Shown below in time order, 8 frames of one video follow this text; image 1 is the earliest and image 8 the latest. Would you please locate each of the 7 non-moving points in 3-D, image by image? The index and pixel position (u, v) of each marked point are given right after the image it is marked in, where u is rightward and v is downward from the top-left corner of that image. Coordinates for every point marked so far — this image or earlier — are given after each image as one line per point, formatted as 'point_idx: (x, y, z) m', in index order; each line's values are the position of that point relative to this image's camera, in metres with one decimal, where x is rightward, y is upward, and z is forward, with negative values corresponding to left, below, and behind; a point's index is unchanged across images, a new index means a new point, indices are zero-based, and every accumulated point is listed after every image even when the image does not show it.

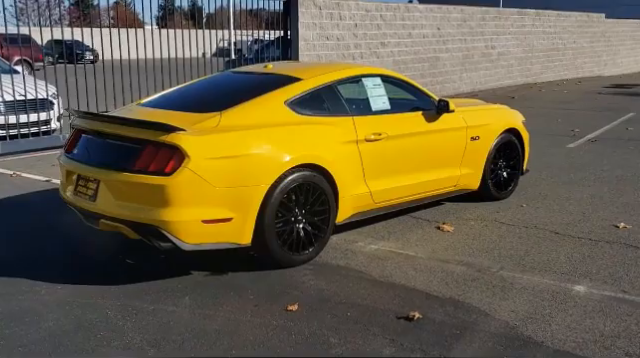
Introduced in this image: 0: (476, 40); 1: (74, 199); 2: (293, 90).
0: (+4.5, +4.0, +19.0) m
1: (-1.8, -0.1, +4.9) m
2: (-0.2, +0.7, +5.2) m
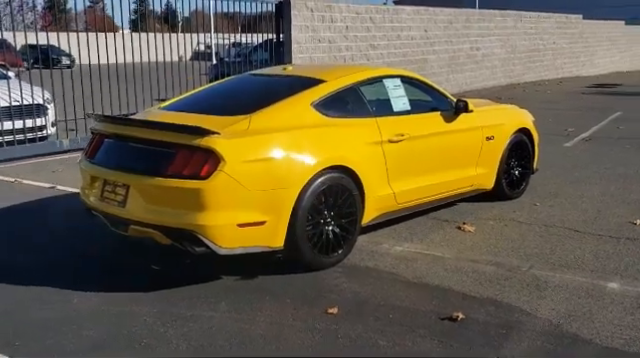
0: (+4.1, +3.9, +19.1) m
1: (-1.6, -0.2, +4.8) m
2: (0.0, +0.7, +5.2) m
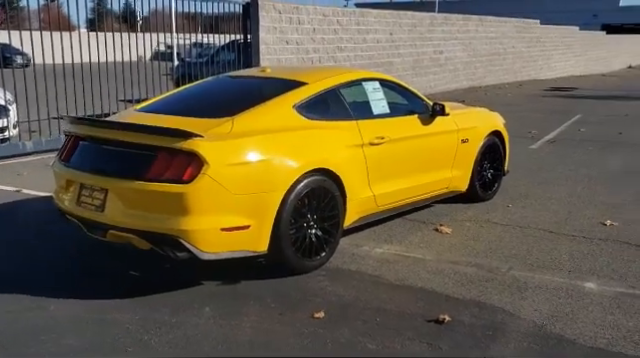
0: (+3.1, +3.9, +19.3) m
1: (-1.7, -0.2, +4.7) m
2: (-0.2, +0.7, +5.2) m
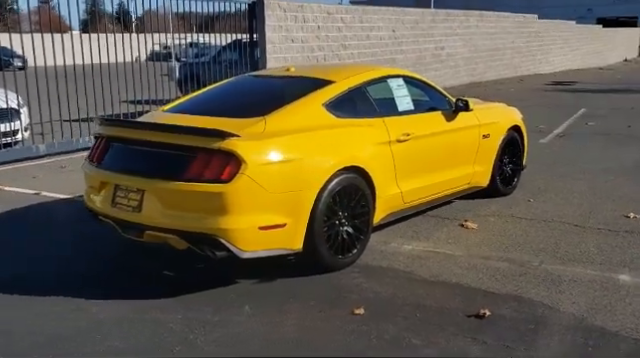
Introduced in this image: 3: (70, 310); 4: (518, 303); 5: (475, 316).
0: (+3.1, +4.0, +19.4) m
1: (-1.5, -0.2, +4.7) m
2: (+0.1, +0.7, +5.2) m
3: (-1.6, -0.8, +4.3) m
4: (+1.3, -0.8, +4.2) m
5: (+1.0, -0.8, +4.1) m
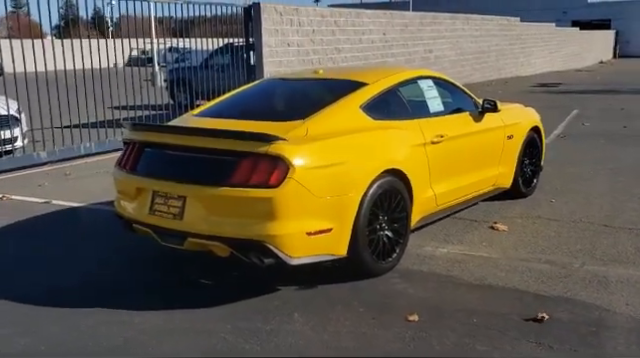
0: (+2.8, +3.9, +19.4) m
1: (-1.2, -0.3, +4.6) m
2: (+0.3, +0.7, +5.1) m
3: (-1.3, -0.9, +4.1) m
4: (+1.6, -0.8, +4.2) m
5: (+1.3, -0.8, +4.0) m
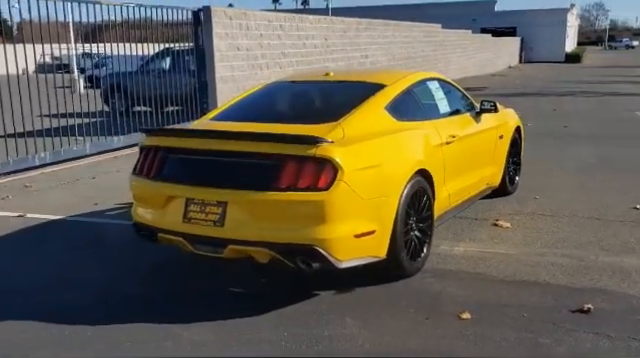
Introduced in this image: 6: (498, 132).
0: (+1.0, +3.8, +19.6) m
1: (-0.9, -0.3, +4.4) m
2: (+0.5, +0.6, +5.1) m
3: (-0.9, -0.9, +3.9) m
4: (+1.9, -0.8, +4.4) m
5: (+1.6, -0.8, +4.1) m
6: (+1.8, +0.5, +6.6) m
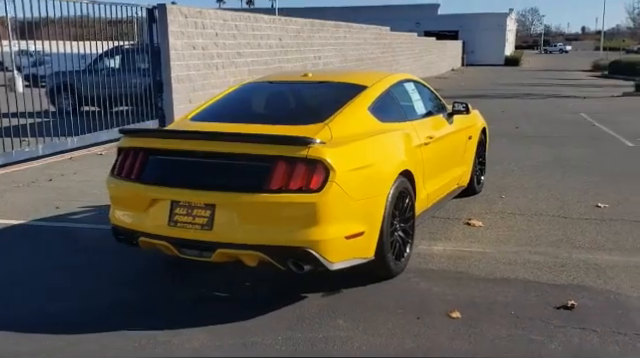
0: (-0.4, +3.8, +19.6) m
1: (-1.0, -0.3, +4.2) m
2: (+0.3, +0.6, +5.1) m
3: (-1.0, -0.9, +3.8) m
4: (+1.8, -0.8, +4.5) m
5: (+1.6, -0.8, +4.2) m
6: (+1.5, +0.5, +6.7) m
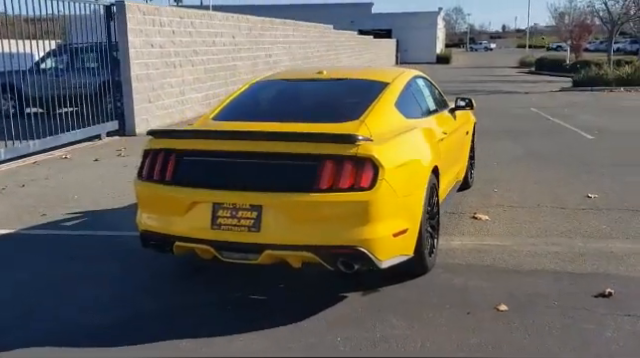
0: (-1.8, +3.8, +19.4) m
1: (-0.7, -0.3, +4.1) m
2: (+0.5, +0.7, +5.1) m
3: (-0.6, -0.9, +3.6) m
4: (+2.1, -0.7, +4.6) m
5: (+1.8, -0.8, +4.3) m
6: (+1.5, +0.5, +6.8) m
